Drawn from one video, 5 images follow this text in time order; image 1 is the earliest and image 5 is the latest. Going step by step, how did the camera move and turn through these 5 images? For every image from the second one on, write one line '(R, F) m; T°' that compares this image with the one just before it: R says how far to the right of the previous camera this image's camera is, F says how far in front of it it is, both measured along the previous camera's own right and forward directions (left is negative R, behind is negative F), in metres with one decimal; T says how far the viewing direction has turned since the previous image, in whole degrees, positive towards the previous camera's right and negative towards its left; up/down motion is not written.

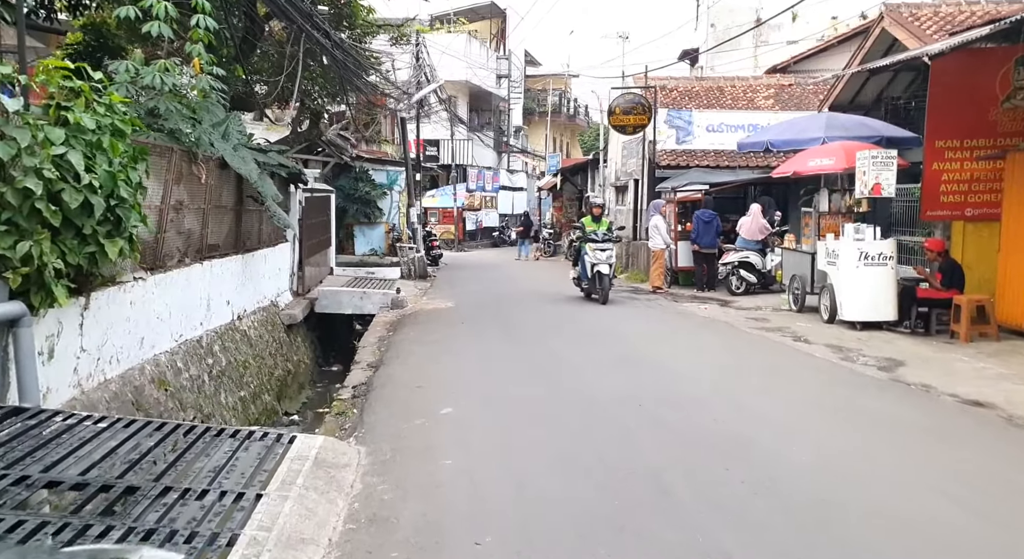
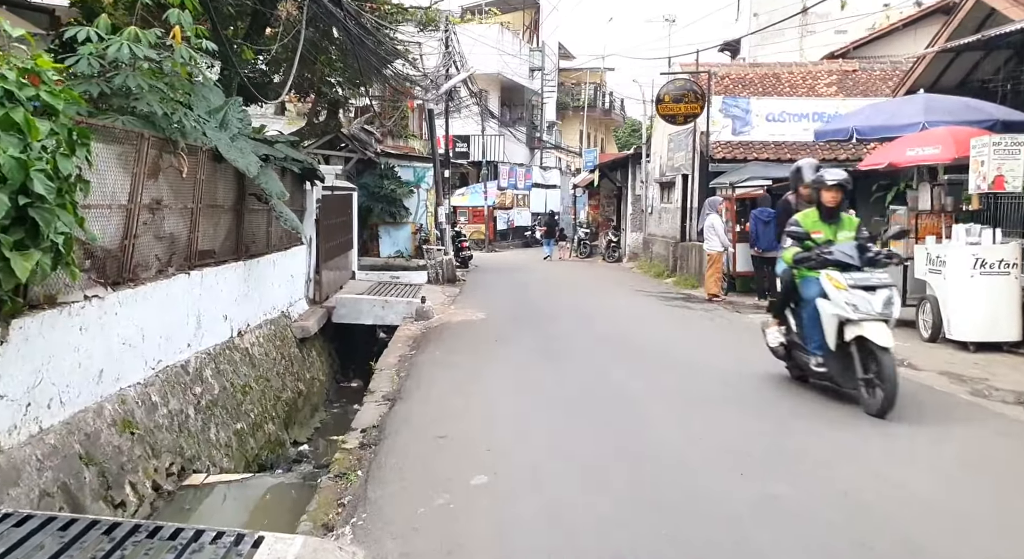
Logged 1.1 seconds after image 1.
(-0.1, +1.4) m; -2°
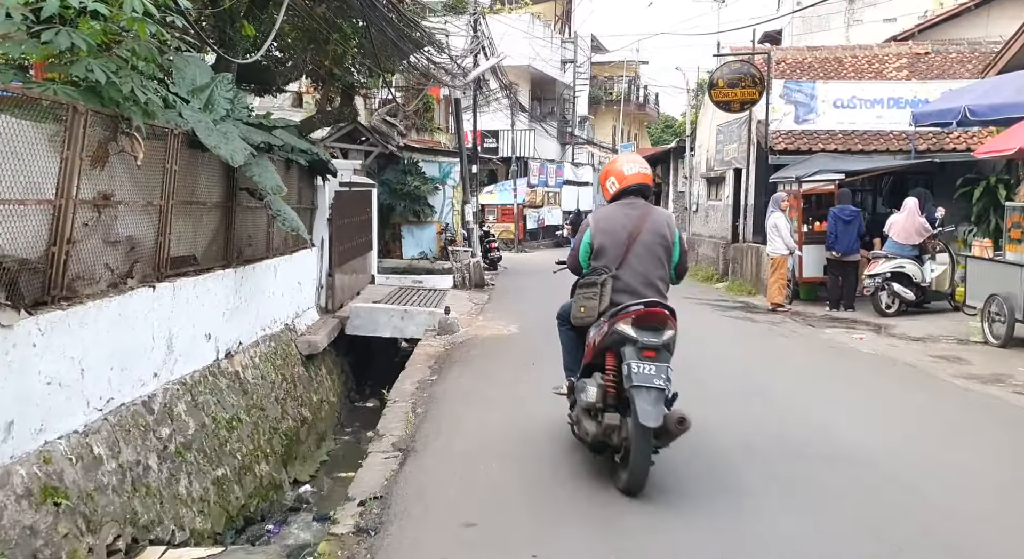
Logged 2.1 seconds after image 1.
(-0.1, +1.4) m; -2°
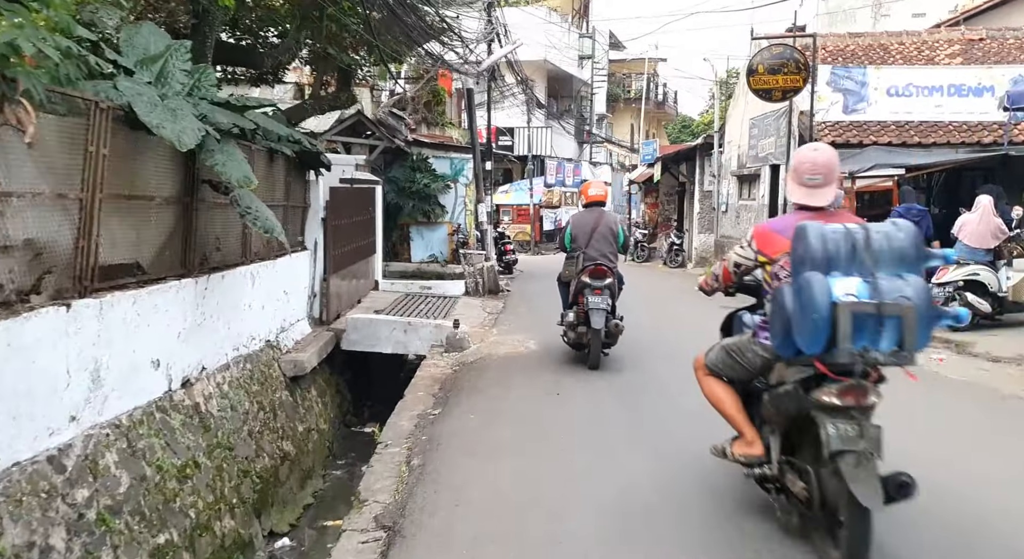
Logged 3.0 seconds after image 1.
(0.0, +1.3) m; -1°
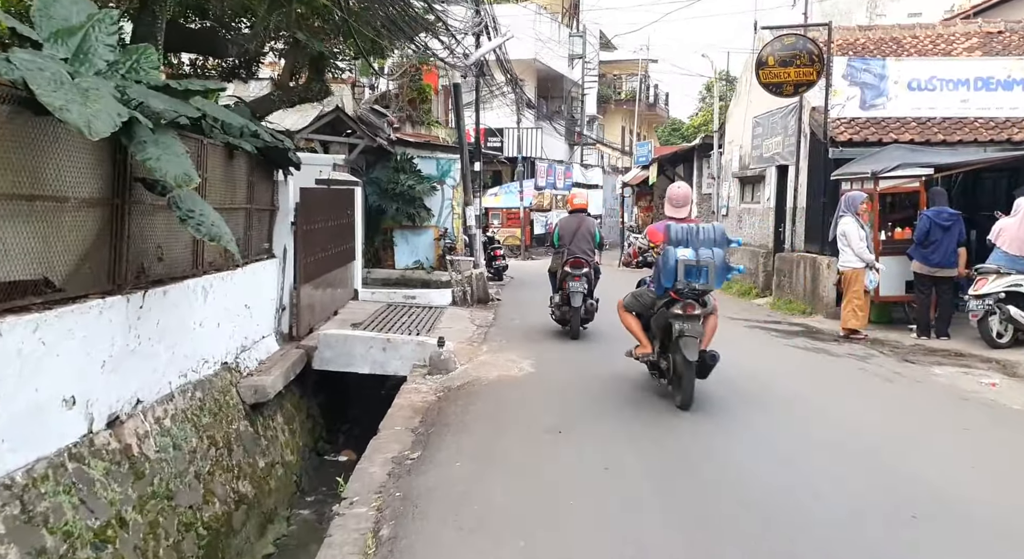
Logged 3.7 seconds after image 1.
(0.0, +0.9) m; +1°
